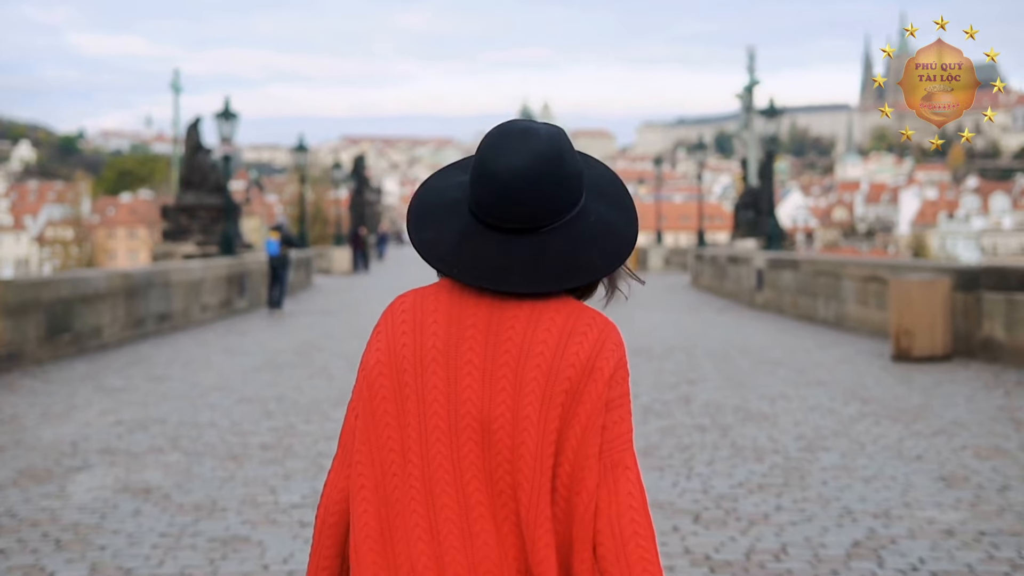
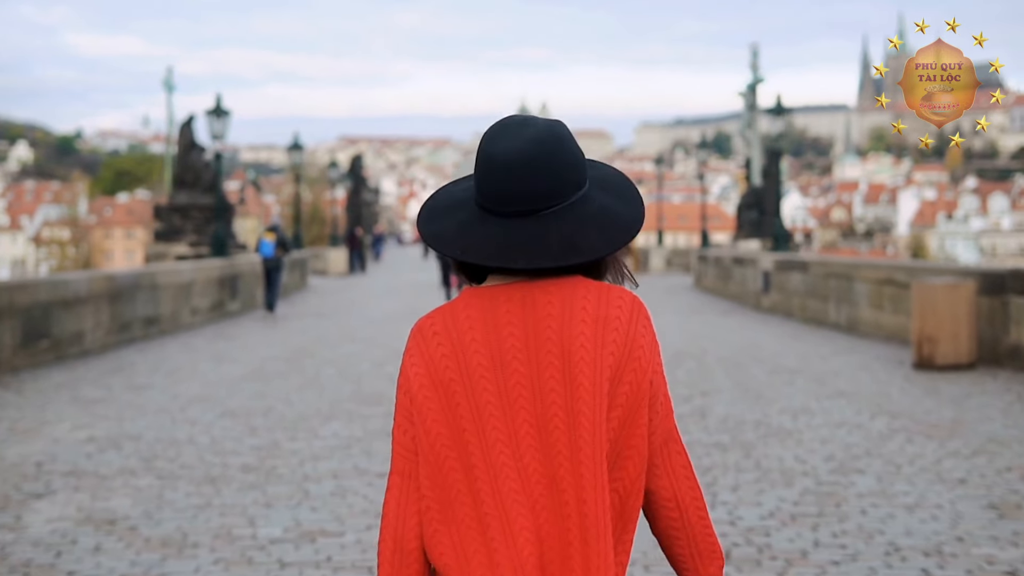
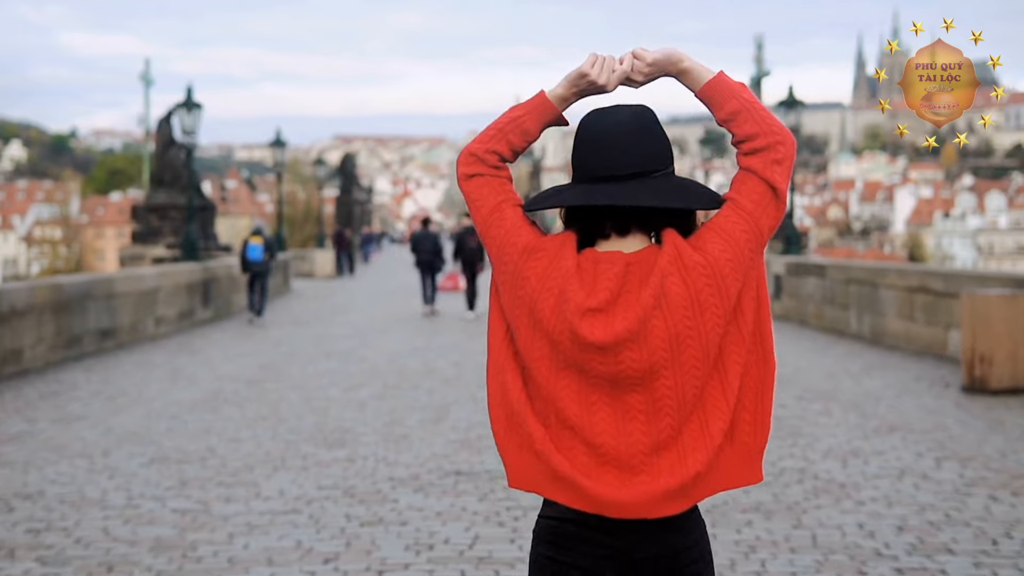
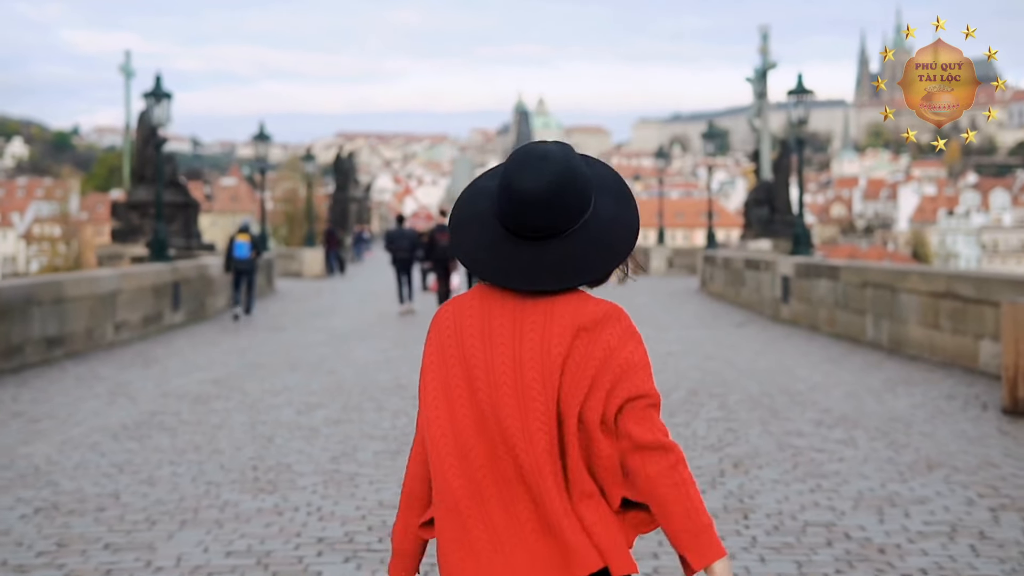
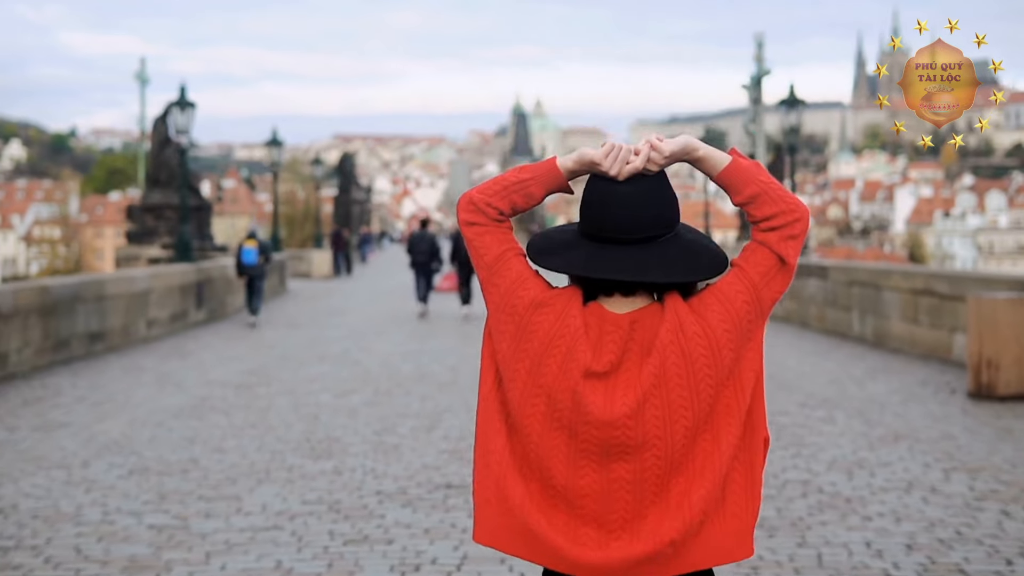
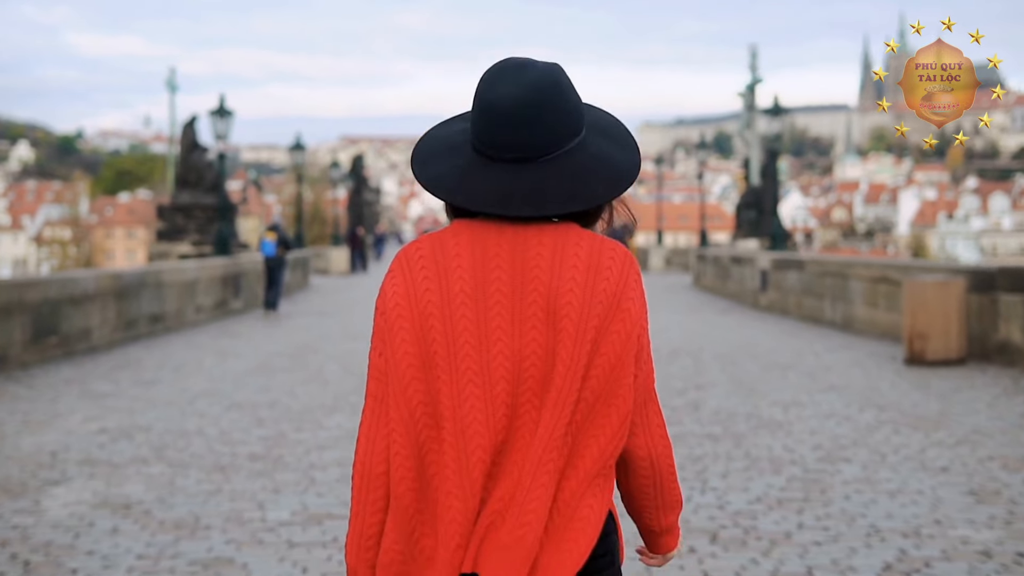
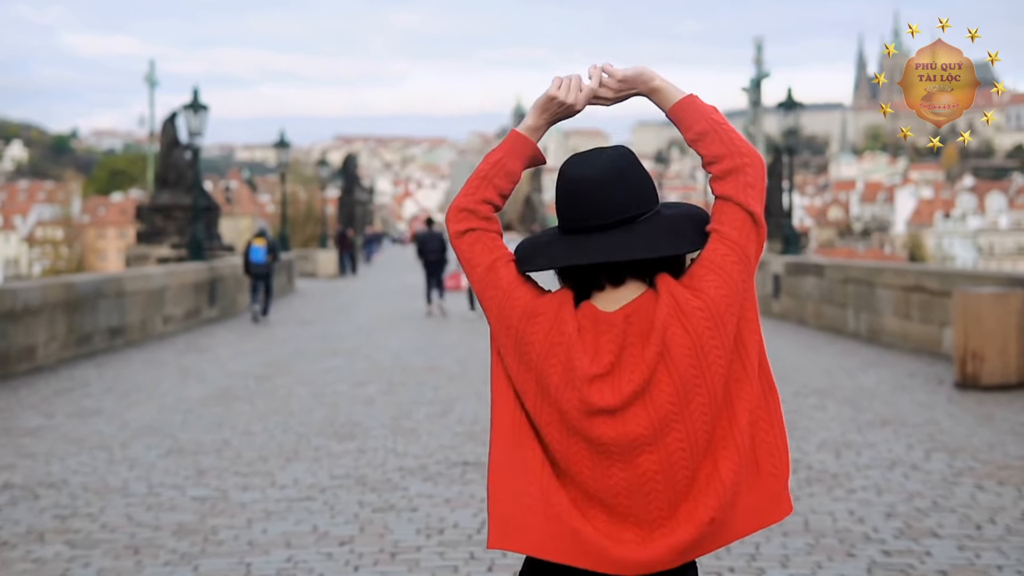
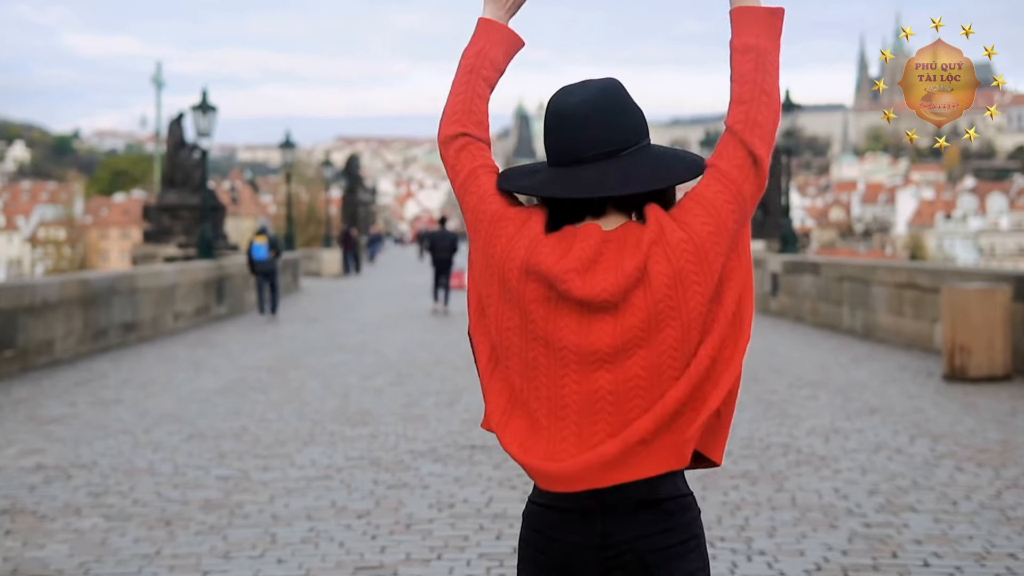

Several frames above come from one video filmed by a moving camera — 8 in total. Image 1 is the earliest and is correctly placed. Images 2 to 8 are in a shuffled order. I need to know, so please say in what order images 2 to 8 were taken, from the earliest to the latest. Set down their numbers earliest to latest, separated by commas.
6, 2, 8, 7, 3, 5, 4
